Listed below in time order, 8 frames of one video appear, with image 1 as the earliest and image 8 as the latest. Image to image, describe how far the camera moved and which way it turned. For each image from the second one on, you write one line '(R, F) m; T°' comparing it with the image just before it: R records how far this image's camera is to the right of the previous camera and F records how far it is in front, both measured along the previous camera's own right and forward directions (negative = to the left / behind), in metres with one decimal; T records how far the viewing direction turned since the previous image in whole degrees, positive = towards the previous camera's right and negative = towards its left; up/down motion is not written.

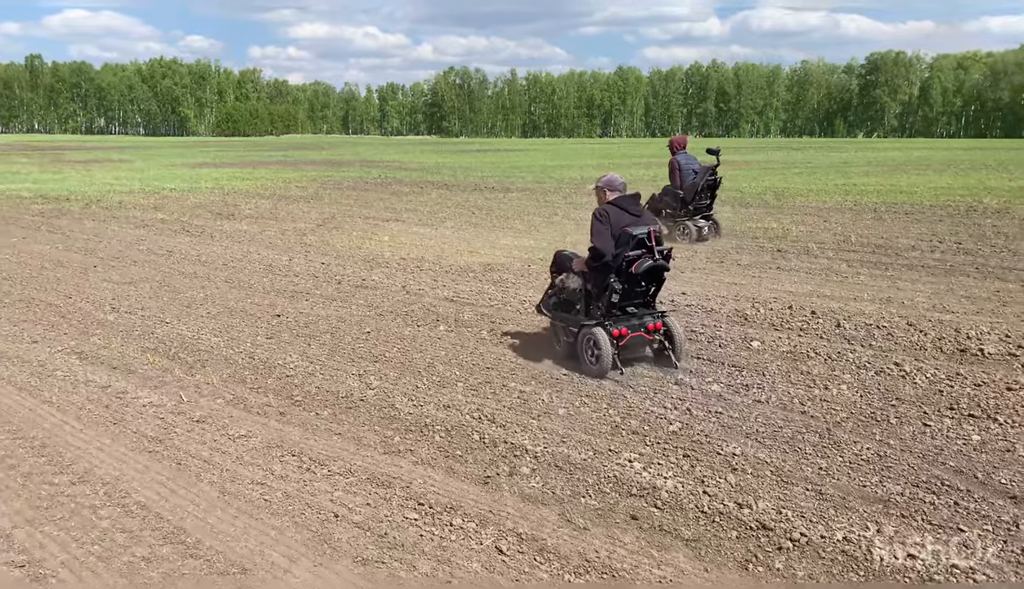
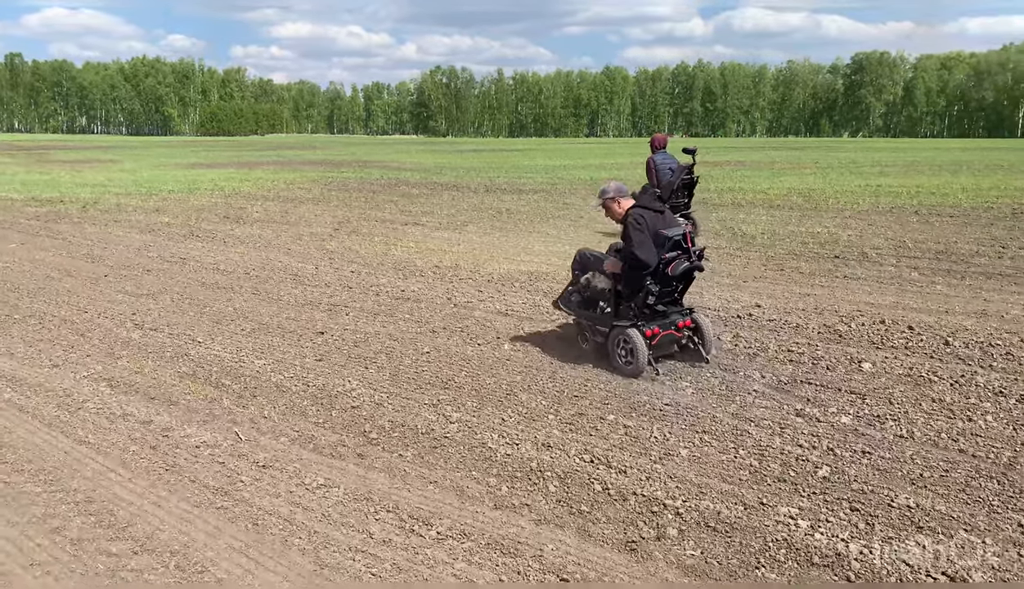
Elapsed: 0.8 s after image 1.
(-0.7, +0.7) m; +1°
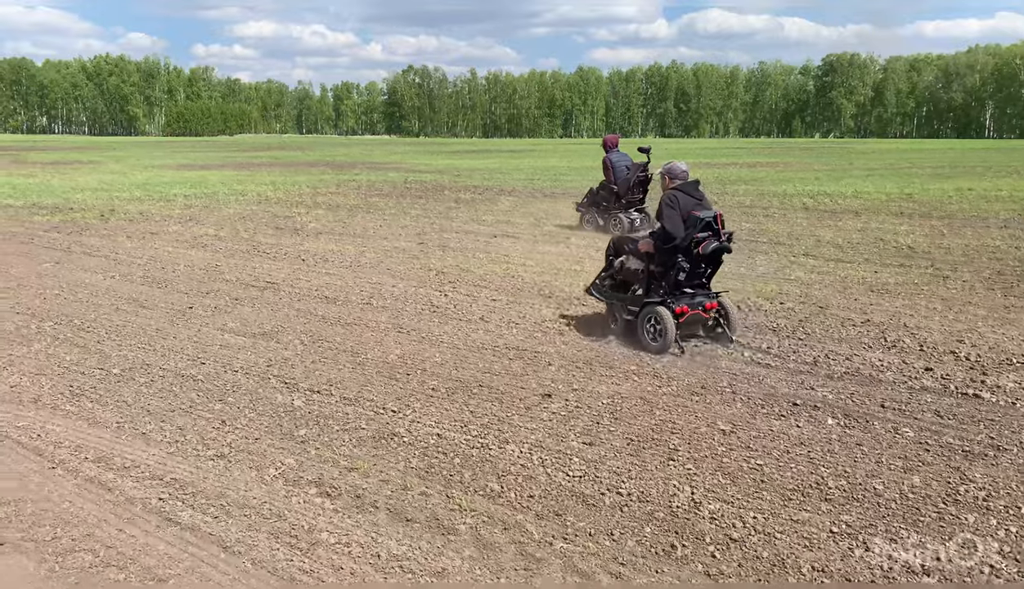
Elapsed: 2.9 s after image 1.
(-2.3, +1.9) m; +2°
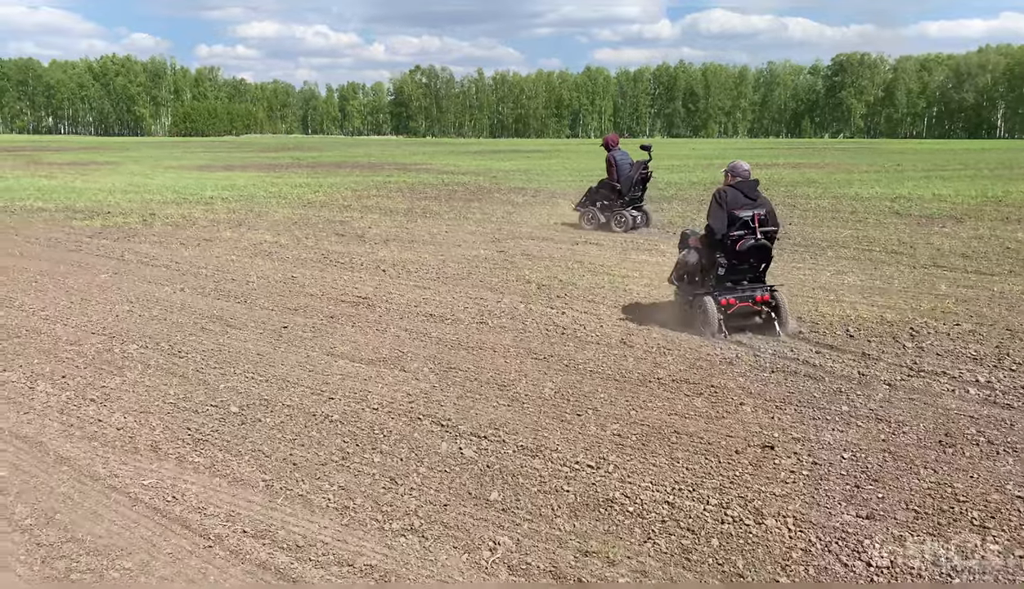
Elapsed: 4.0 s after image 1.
(-1.2, +0.9) m; 0°
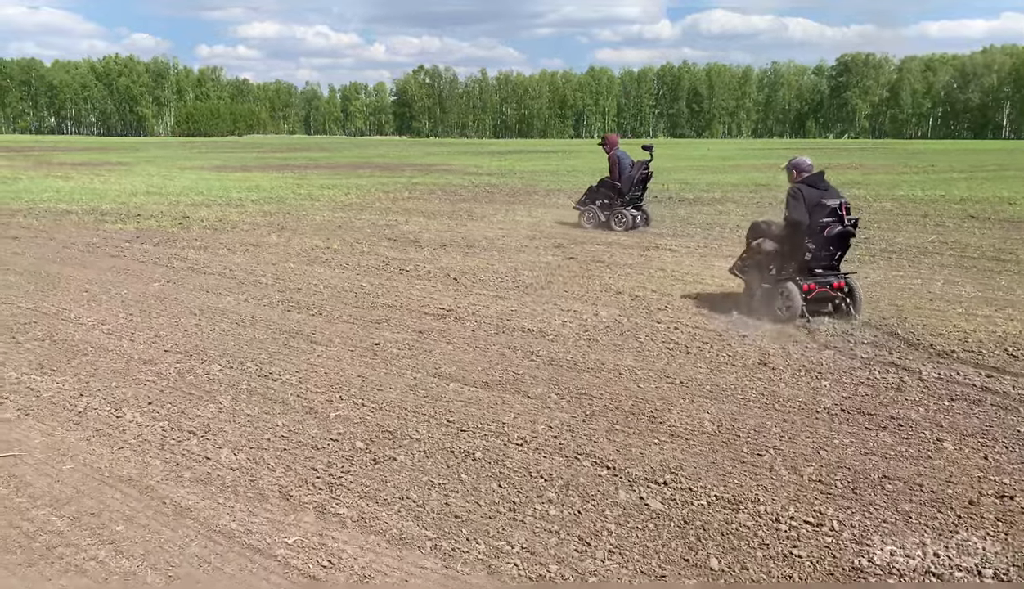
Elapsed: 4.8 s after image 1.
(-1.0, +0.7) m; 0°
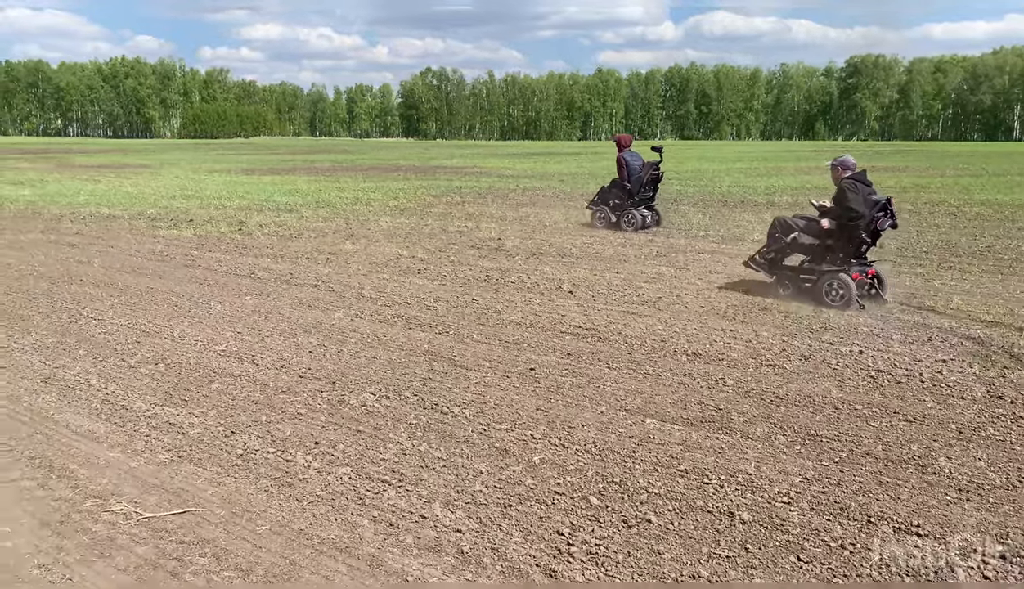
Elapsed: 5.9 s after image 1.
(-1.4, +0.7) m; 0°
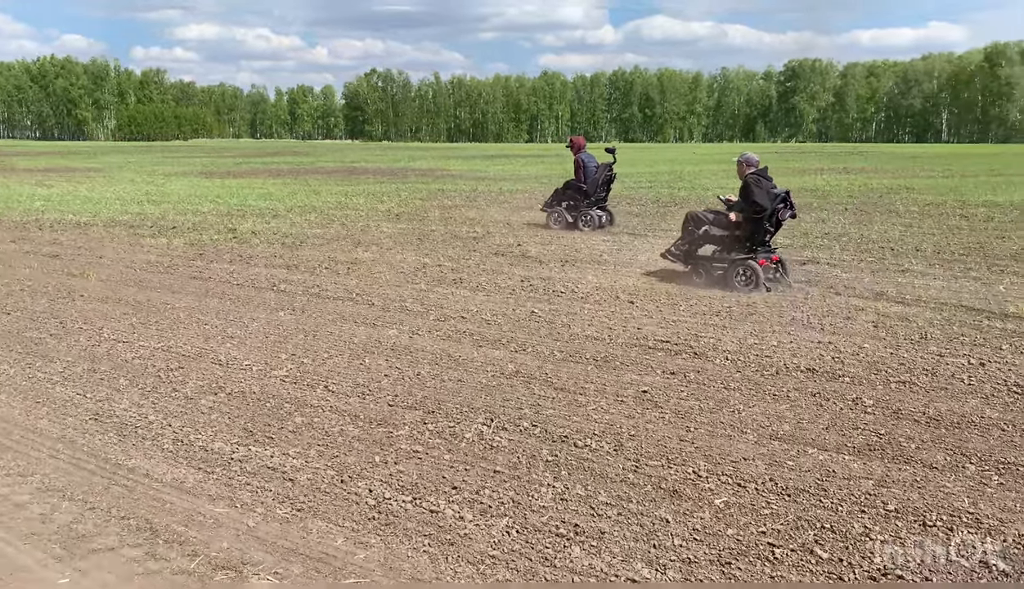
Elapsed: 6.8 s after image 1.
(-1.2, +0.7) m; +4°
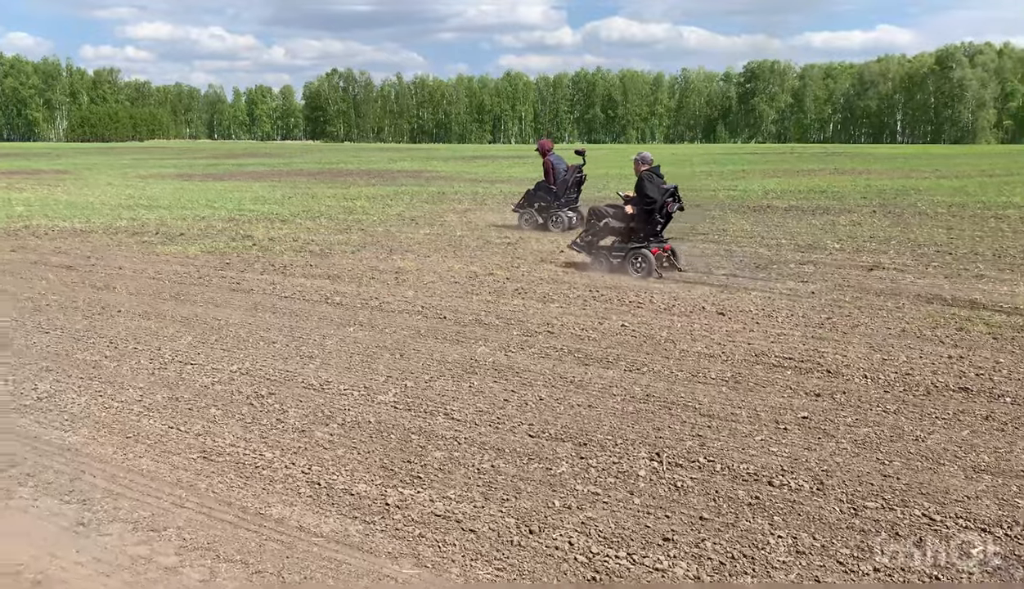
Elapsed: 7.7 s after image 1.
(-1.3, +0.6) m; +3°
